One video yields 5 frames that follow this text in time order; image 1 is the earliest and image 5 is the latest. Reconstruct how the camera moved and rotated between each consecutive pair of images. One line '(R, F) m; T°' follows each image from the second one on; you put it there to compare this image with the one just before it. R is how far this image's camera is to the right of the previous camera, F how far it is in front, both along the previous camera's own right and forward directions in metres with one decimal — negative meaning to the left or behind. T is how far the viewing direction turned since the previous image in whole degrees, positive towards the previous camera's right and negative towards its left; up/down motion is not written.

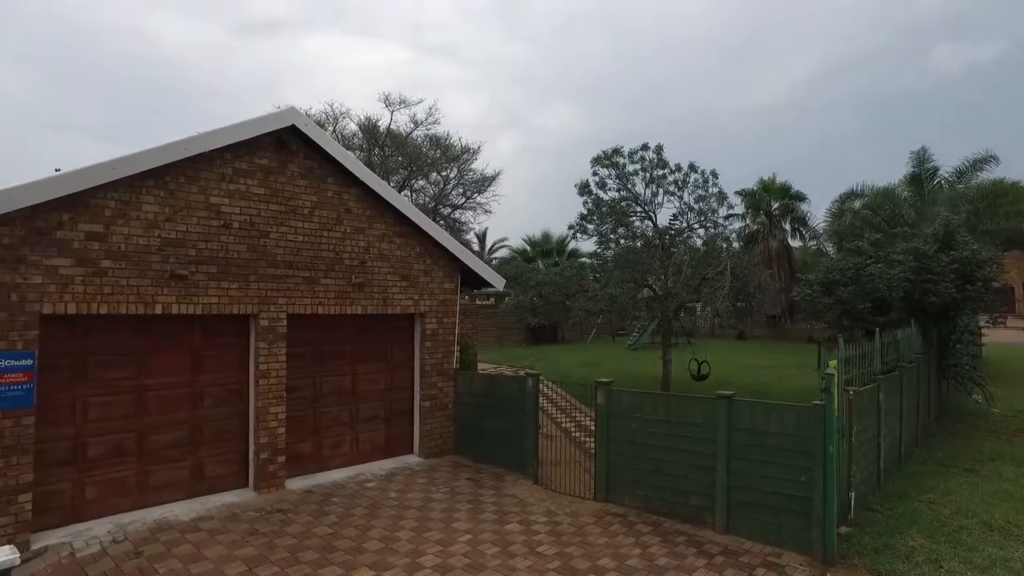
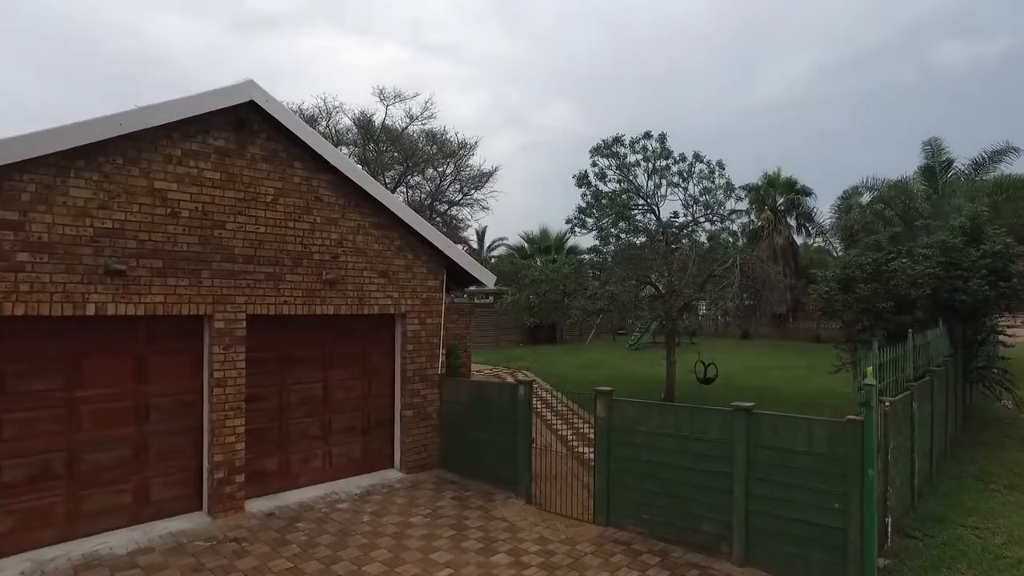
(+0.1, +0.9) m; 0°
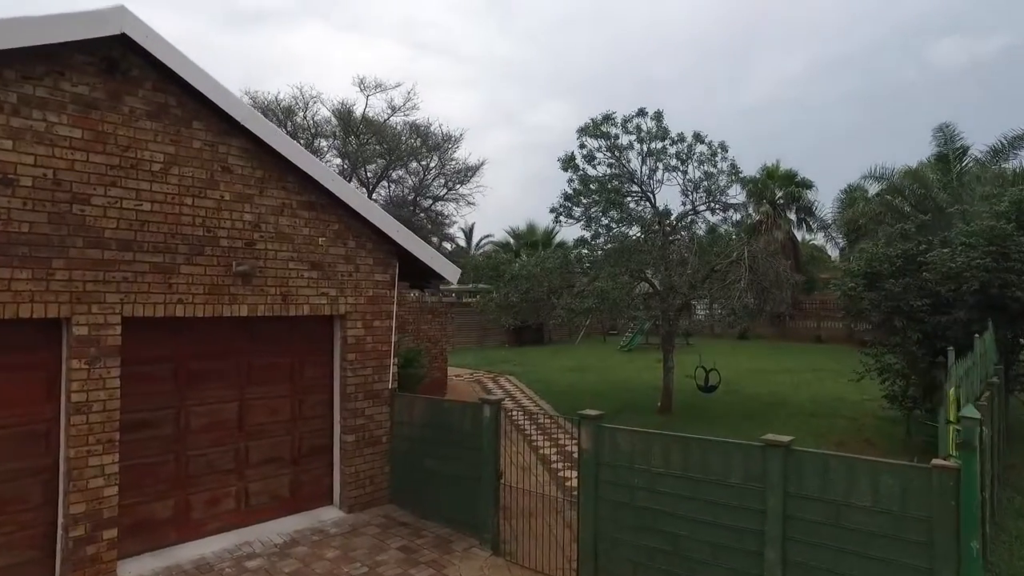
(+0.3, +1.6) m; +1°
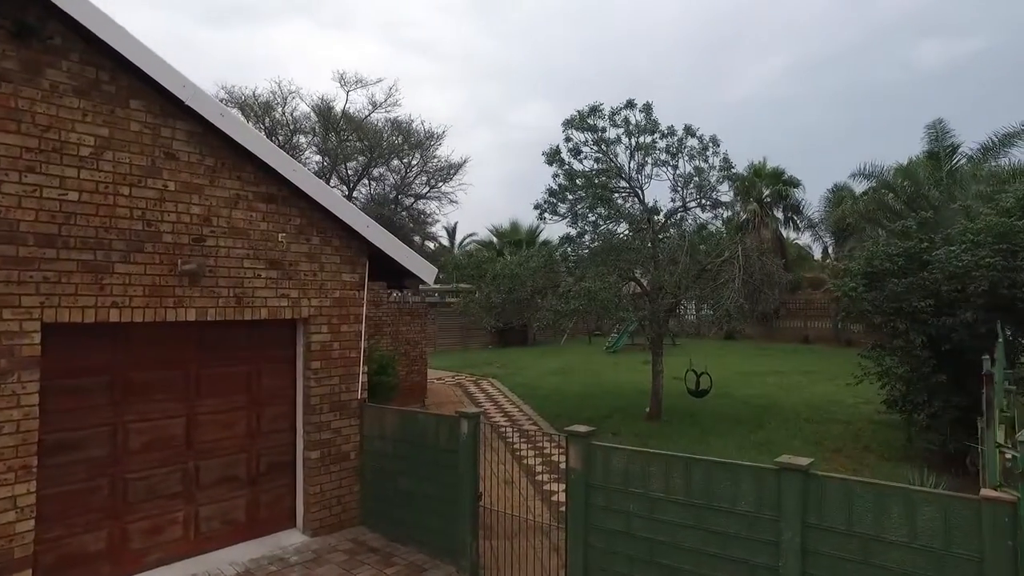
(0.0, +0.6) m; +1°
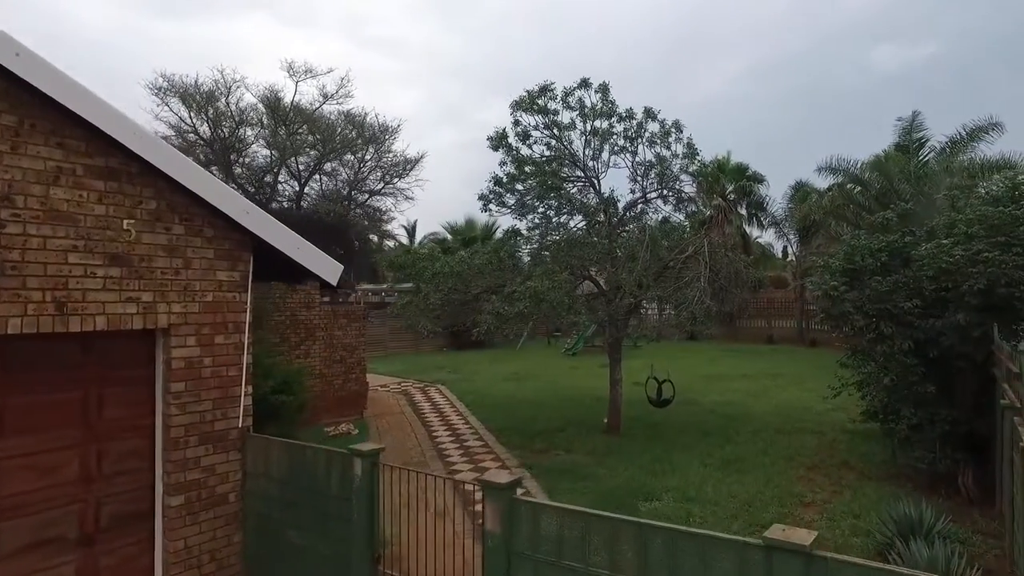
(+0.4, +1.2) m; +3°
